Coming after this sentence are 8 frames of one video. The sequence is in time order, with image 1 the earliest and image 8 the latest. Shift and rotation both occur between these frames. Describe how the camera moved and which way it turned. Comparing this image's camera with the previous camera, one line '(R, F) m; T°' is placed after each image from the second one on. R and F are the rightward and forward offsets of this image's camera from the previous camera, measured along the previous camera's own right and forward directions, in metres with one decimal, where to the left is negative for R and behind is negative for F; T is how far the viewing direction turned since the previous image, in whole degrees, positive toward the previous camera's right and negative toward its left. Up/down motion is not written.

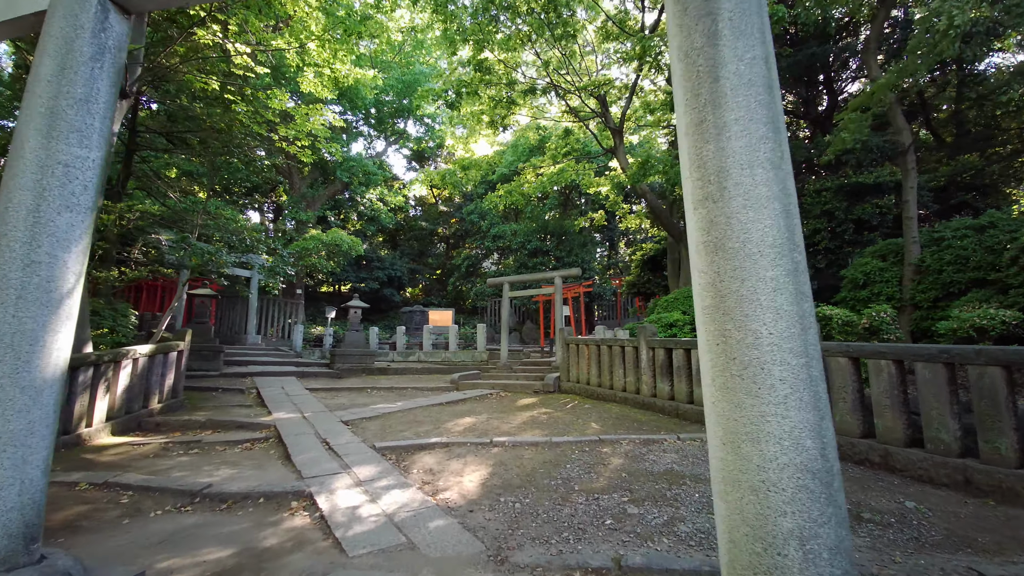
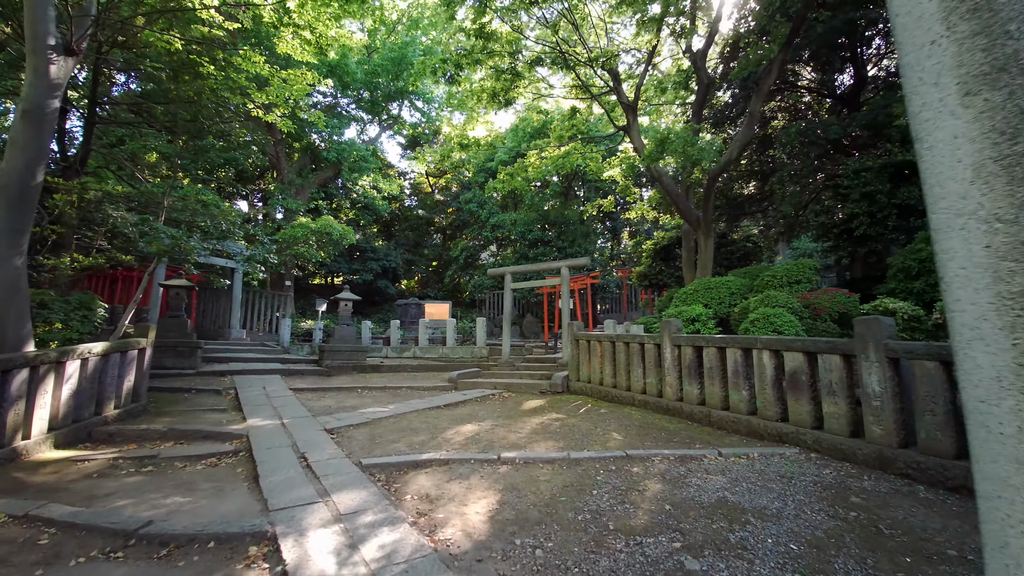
(-0.1, +0.7) m; 0°
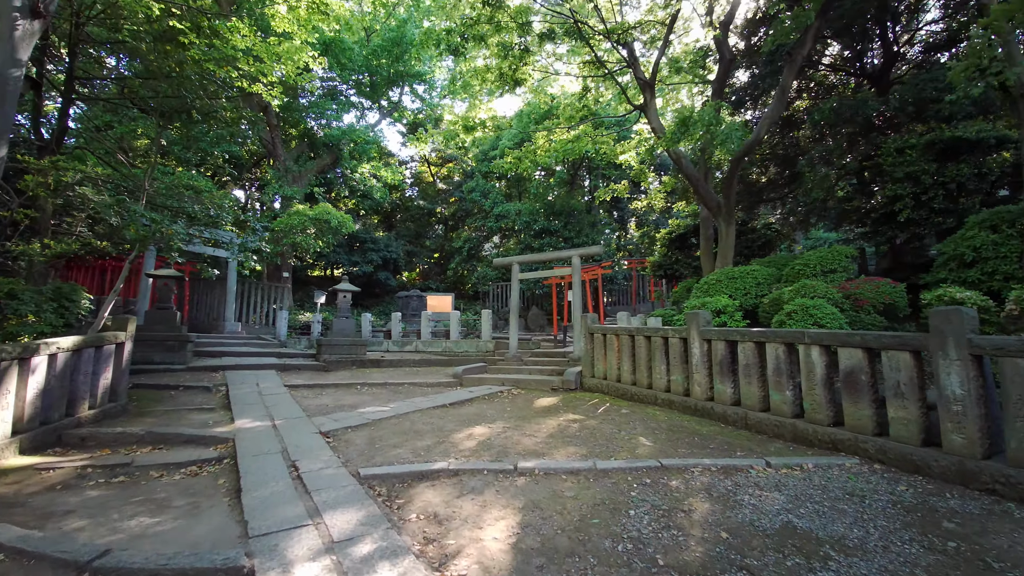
(-0.1, +0.5) m; 0°
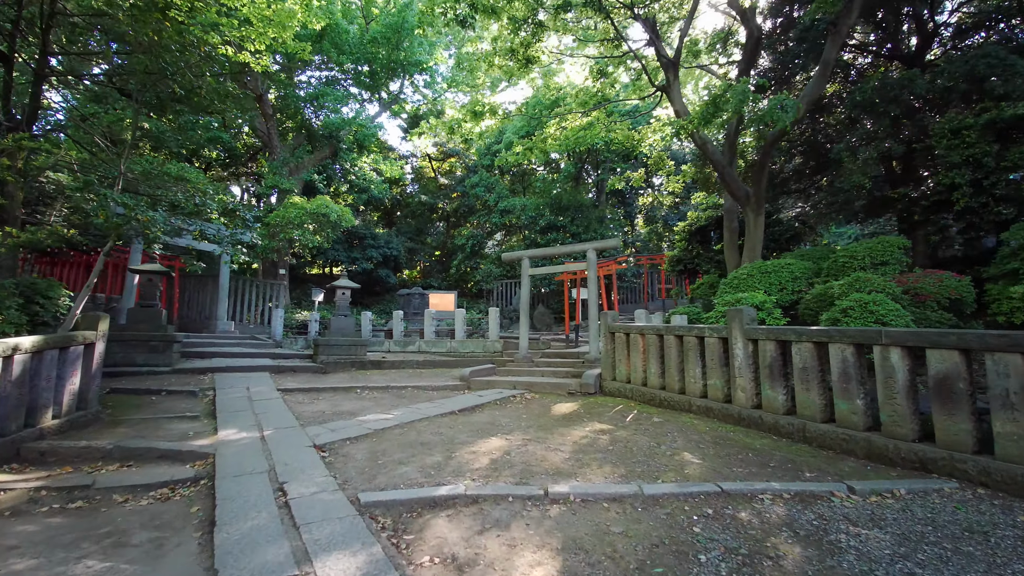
(-0.2, +0.6) m; 0°
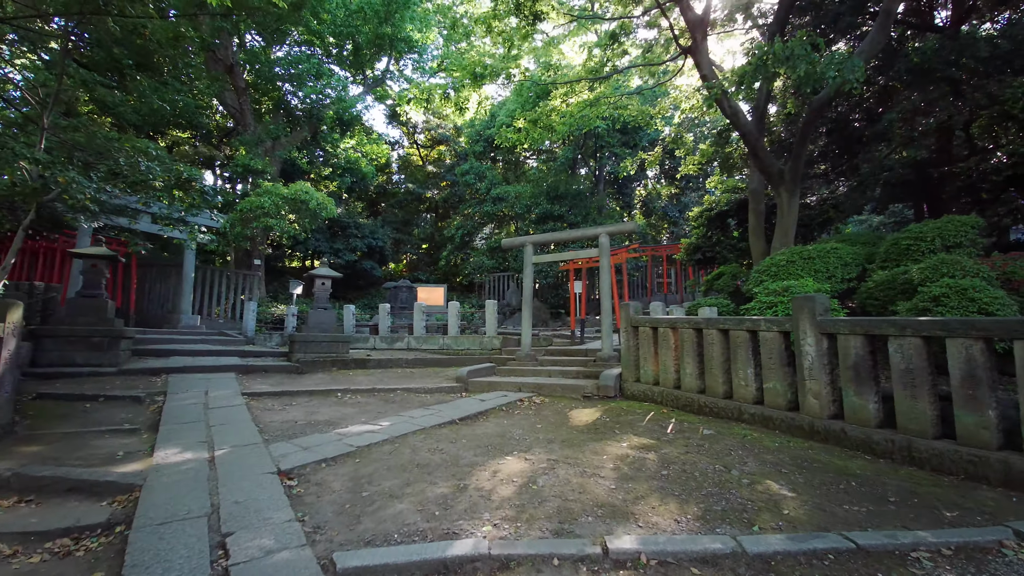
(-0.3, +0.9) m; +2°
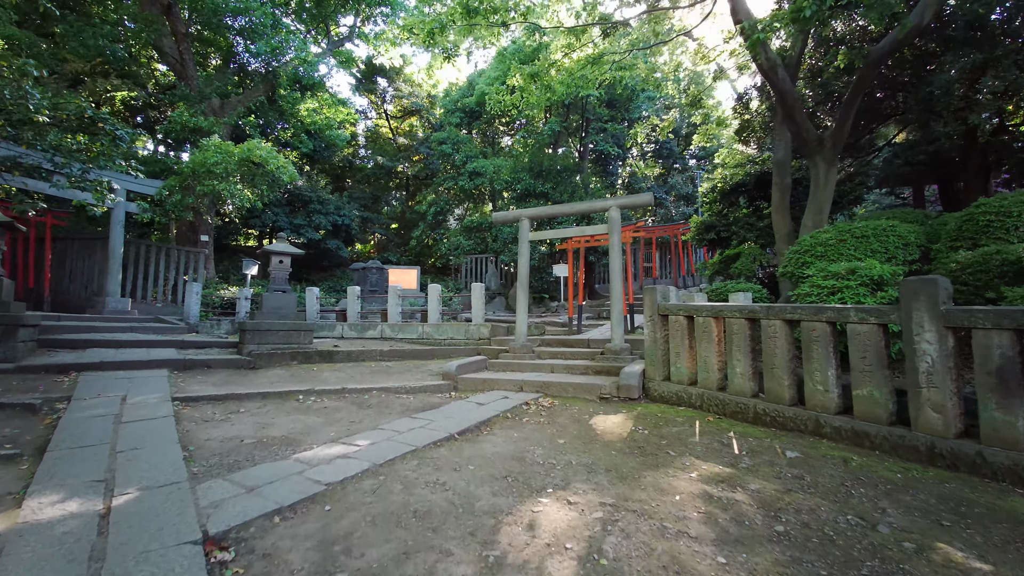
(-0.4, +1.0) m; +4°
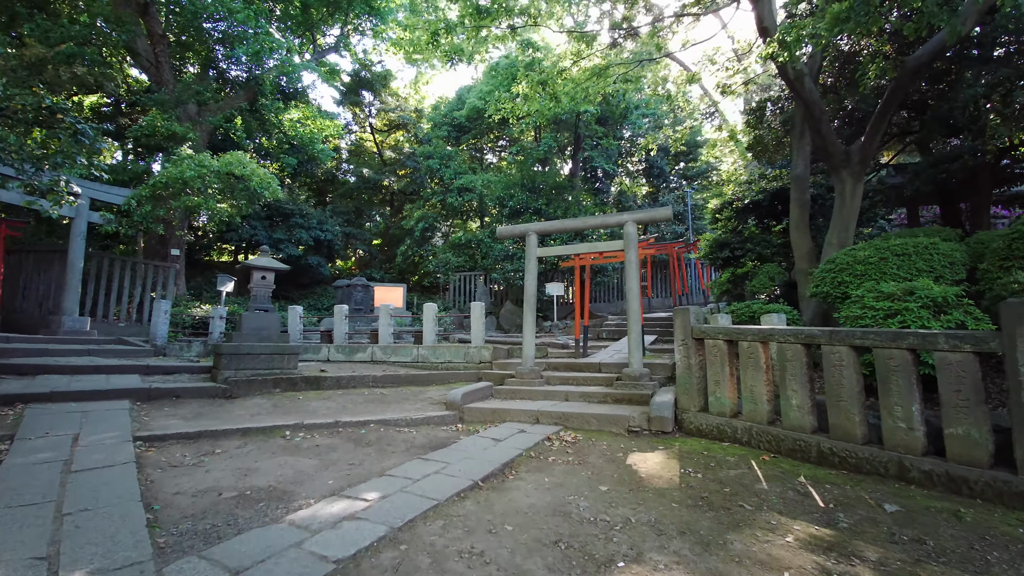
(-0.4, +0.5) m; +3°
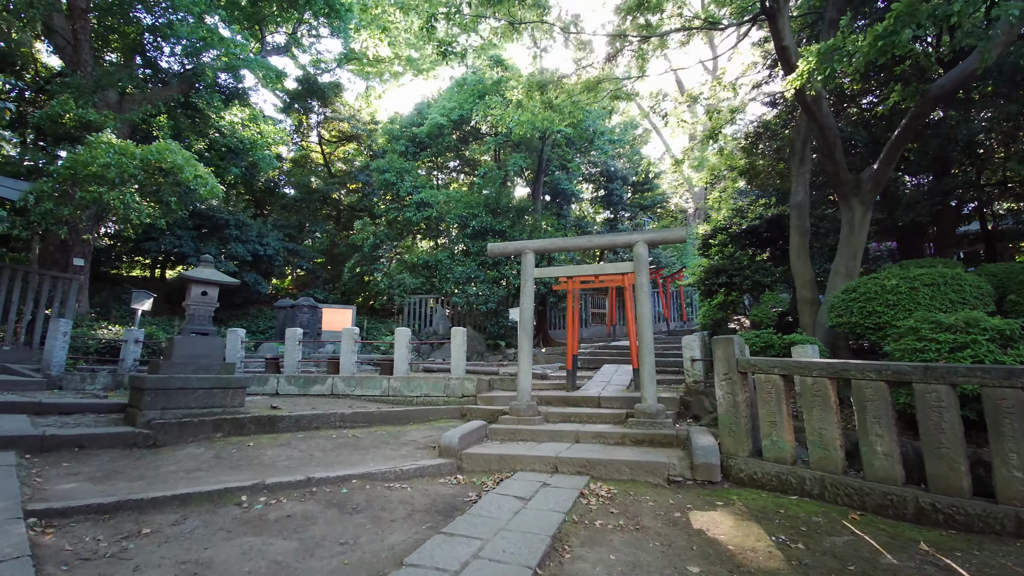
(-0.7, +0.7) m; +8°
